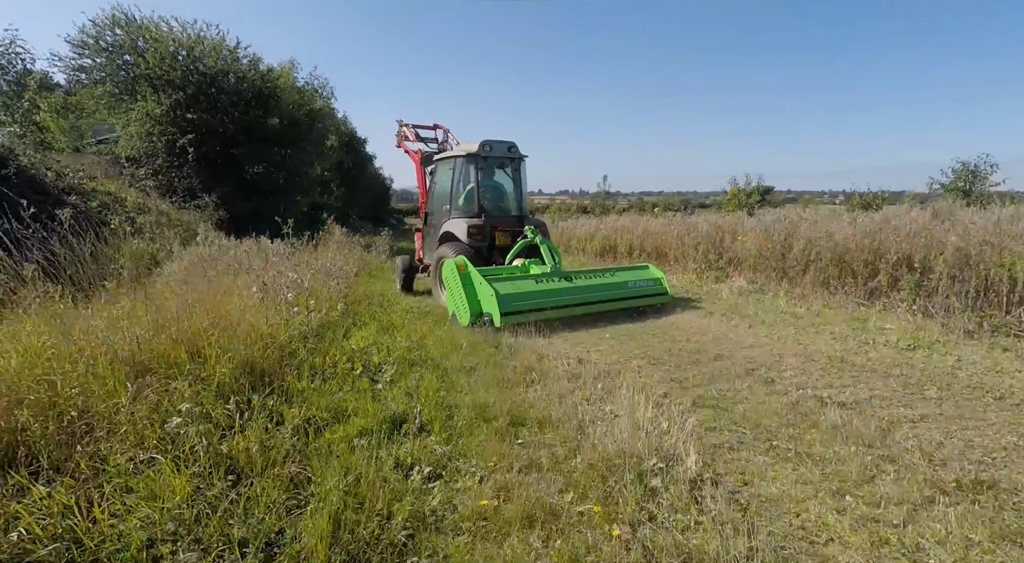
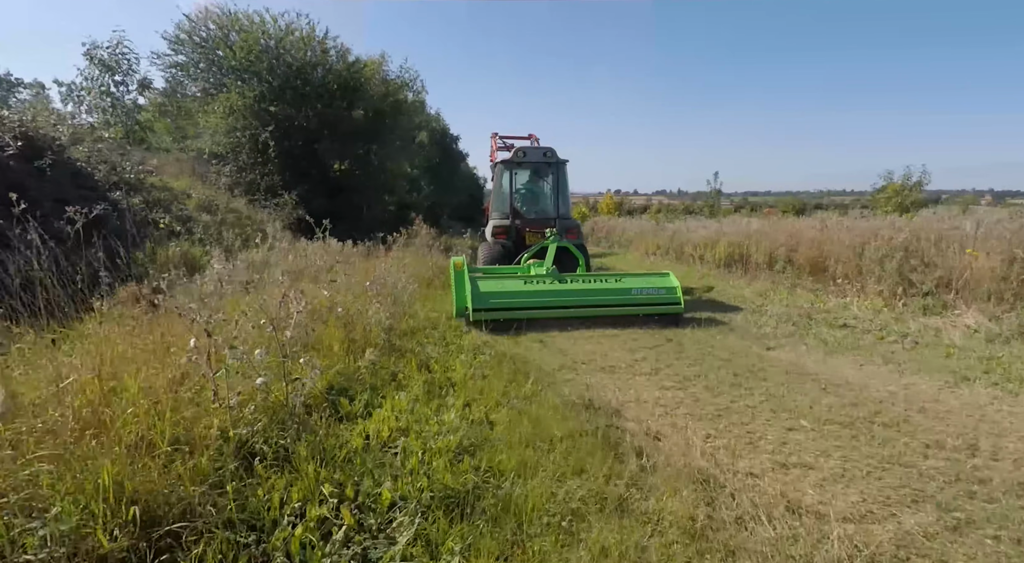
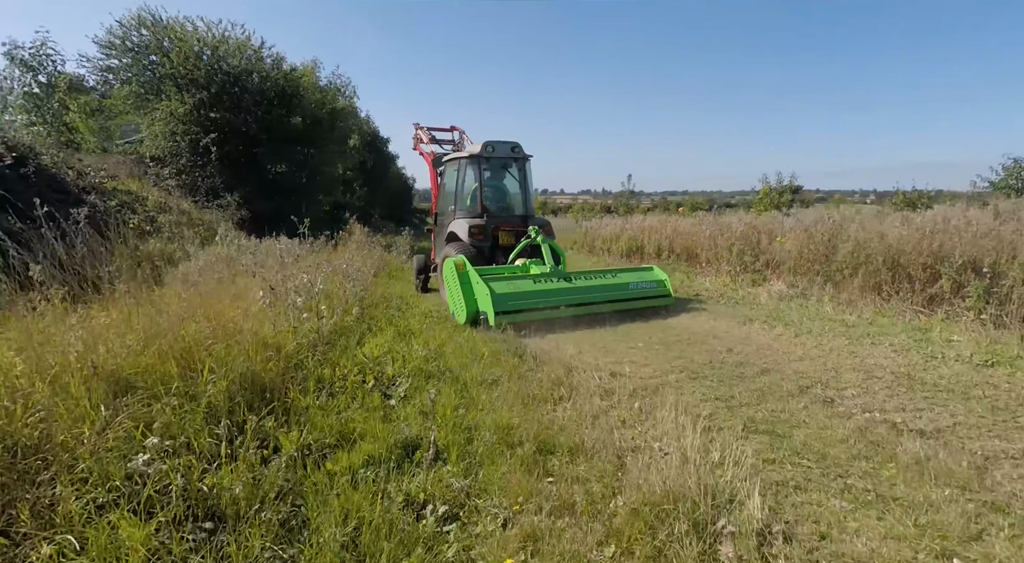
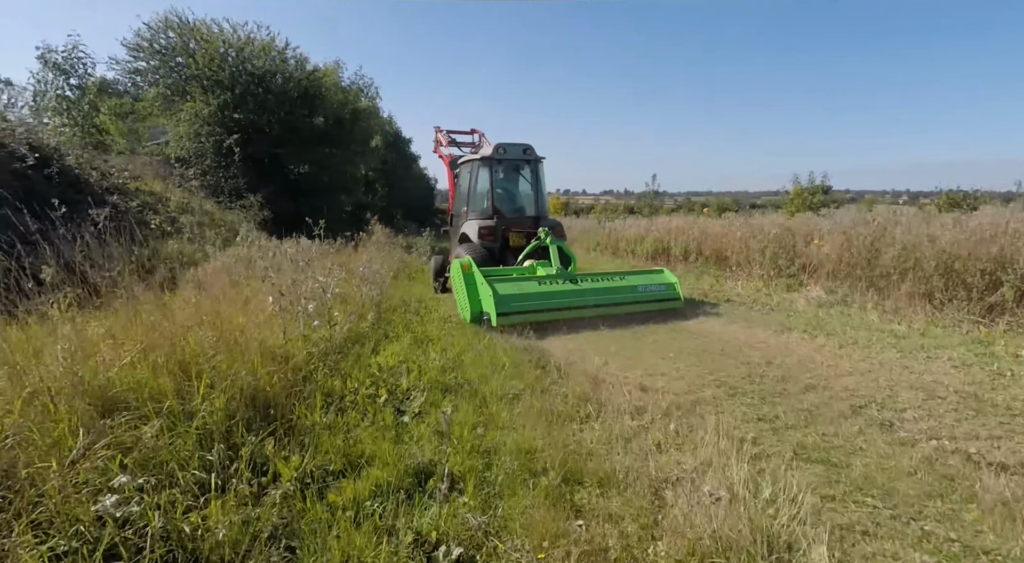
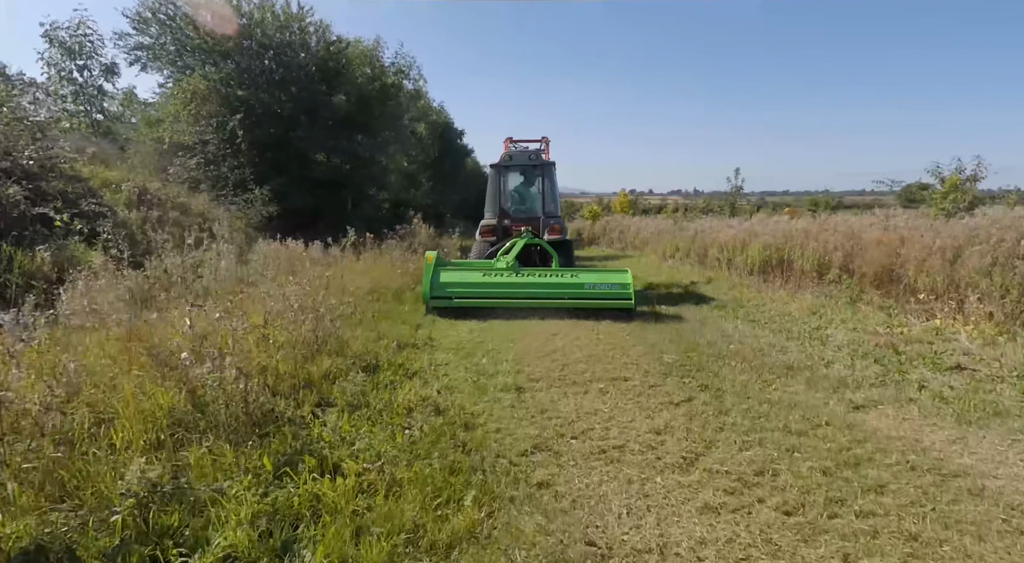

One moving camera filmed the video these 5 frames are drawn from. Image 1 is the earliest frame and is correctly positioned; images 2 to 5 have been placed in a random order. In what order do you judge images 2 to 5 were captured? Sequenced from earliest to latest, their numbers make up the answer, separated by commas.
3, 4, 2, 5
